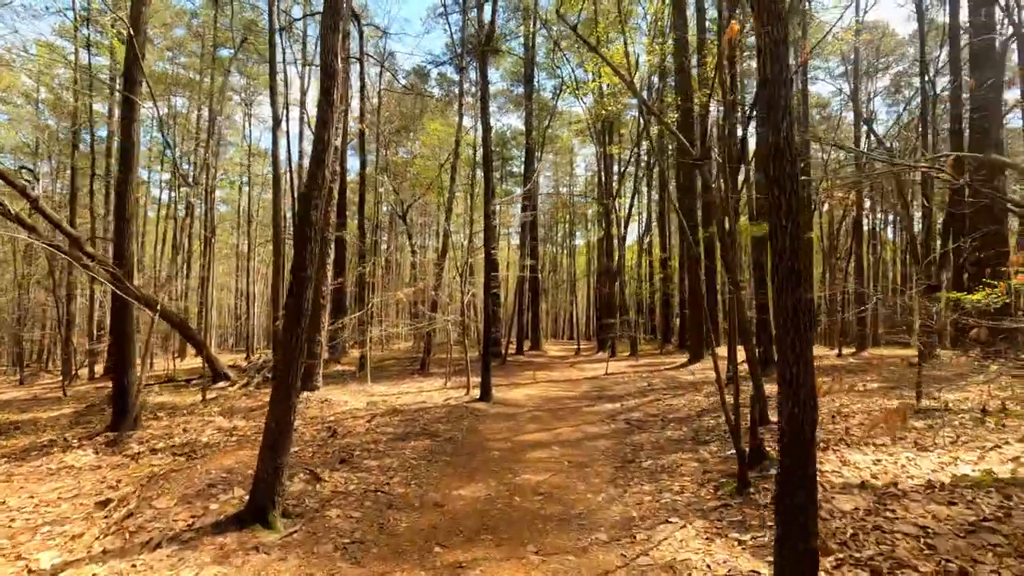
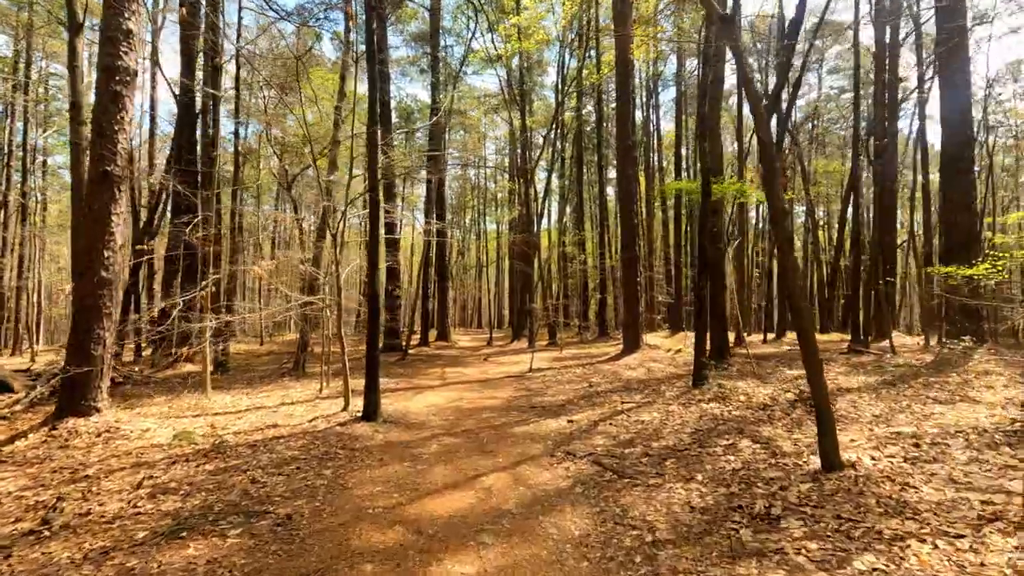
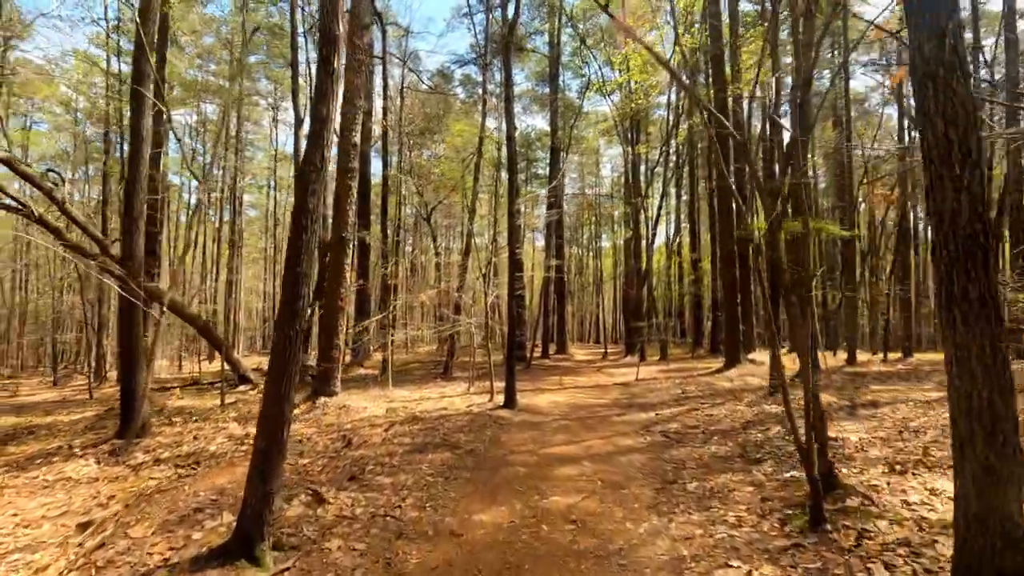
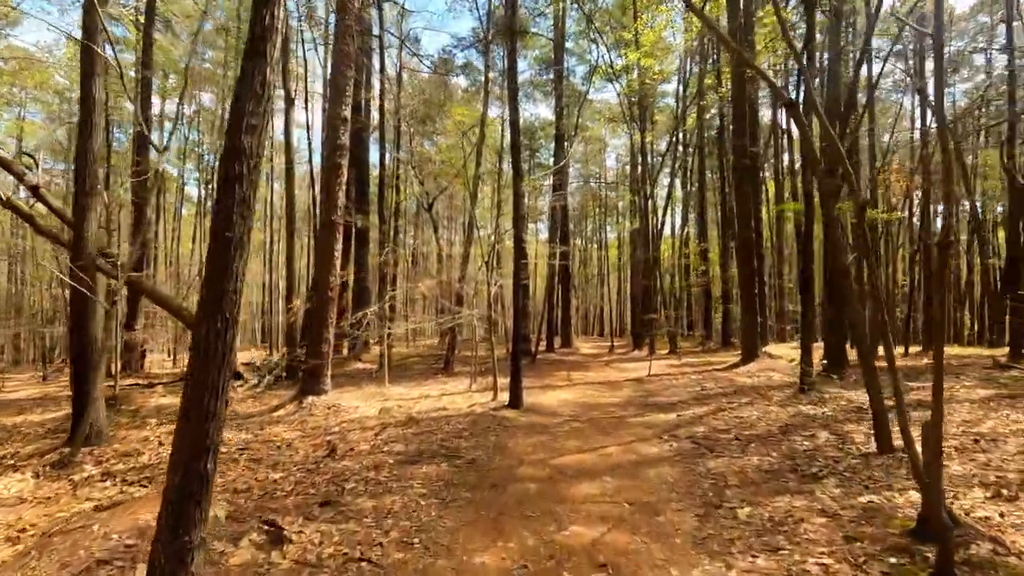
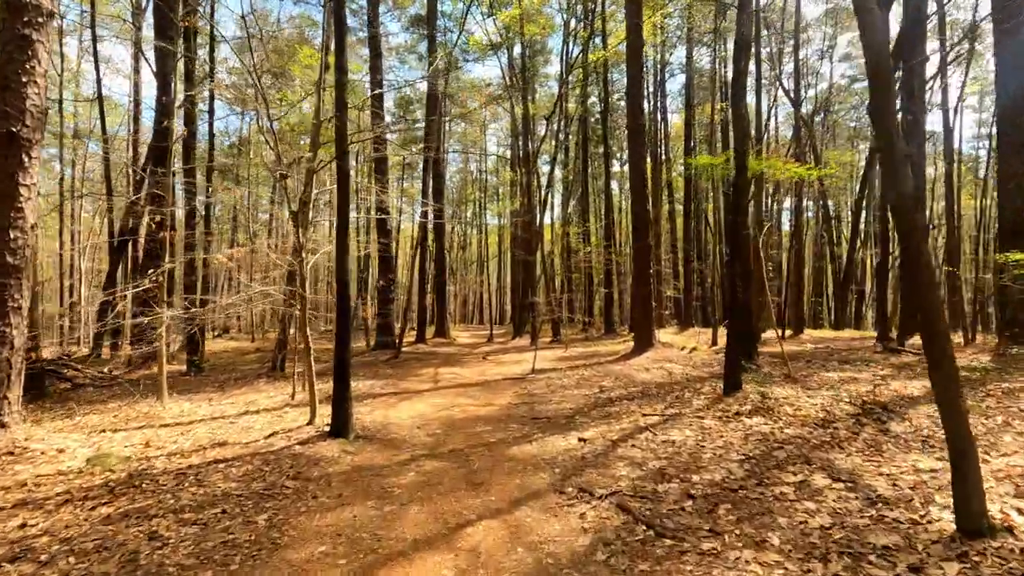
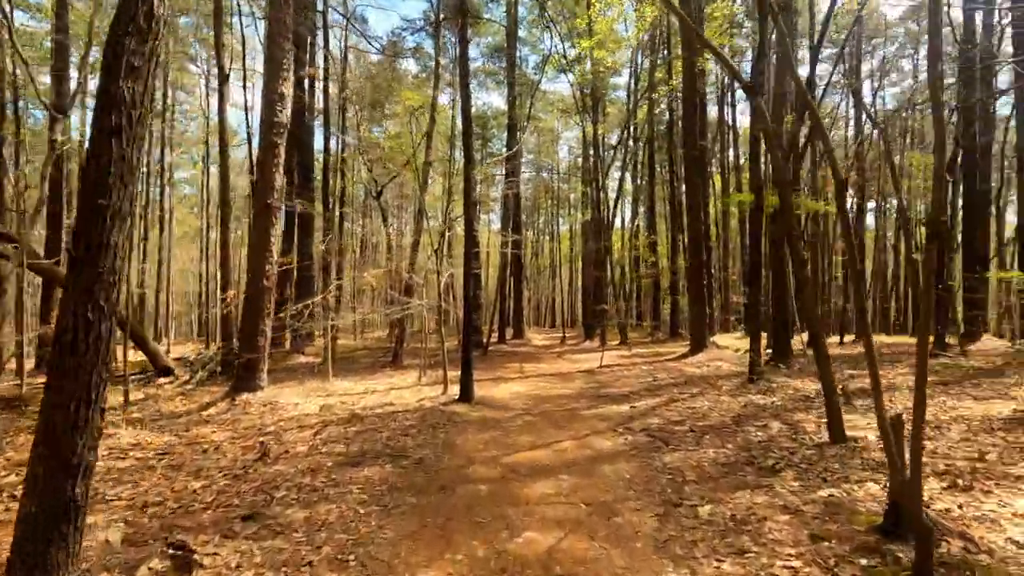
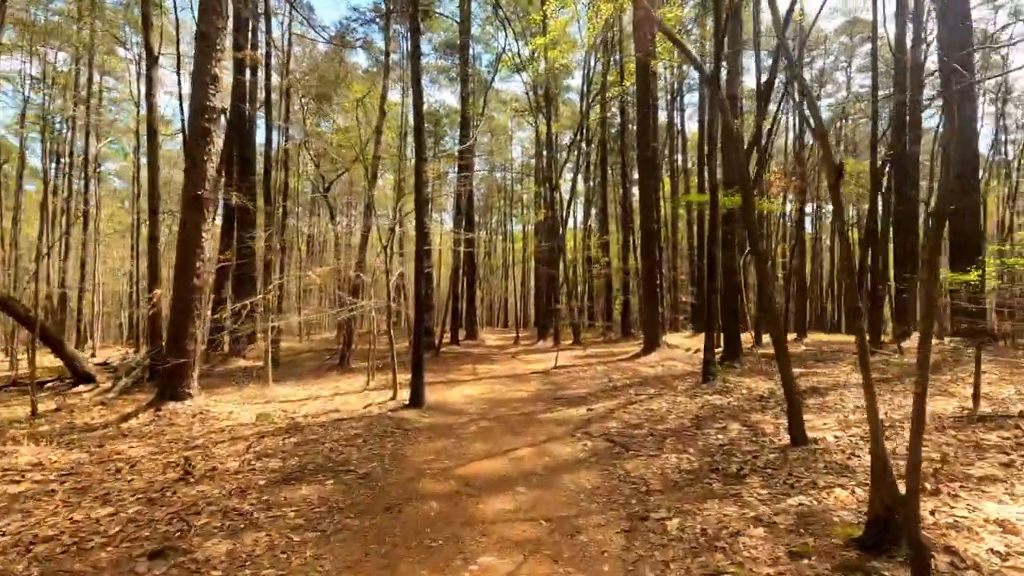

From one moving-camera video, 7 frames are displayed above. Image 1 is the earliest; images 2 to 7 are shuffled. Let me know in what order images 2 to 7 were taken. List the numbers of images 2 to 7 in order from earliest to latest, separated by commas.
3, 4, 6, 7, 2, 5
